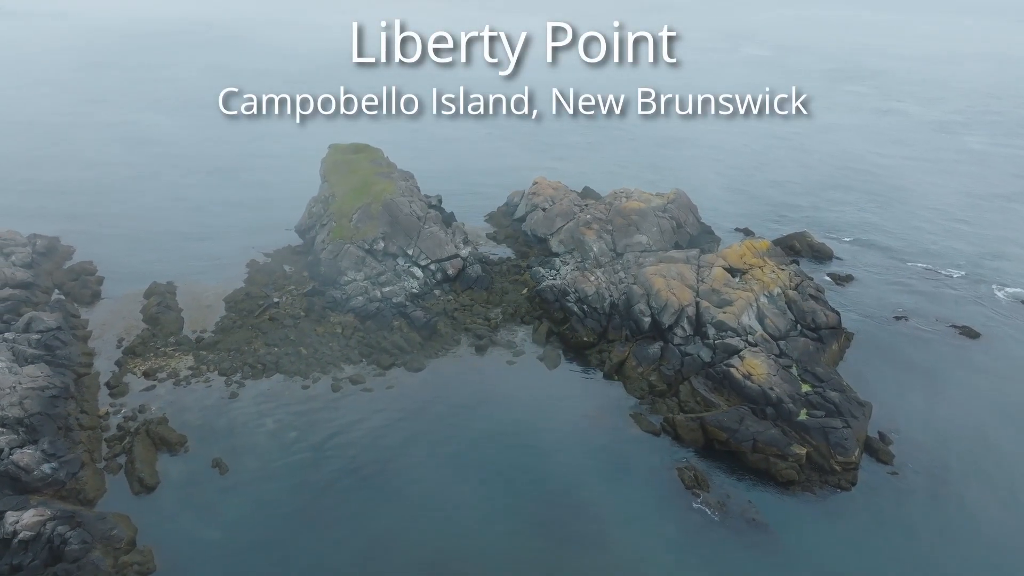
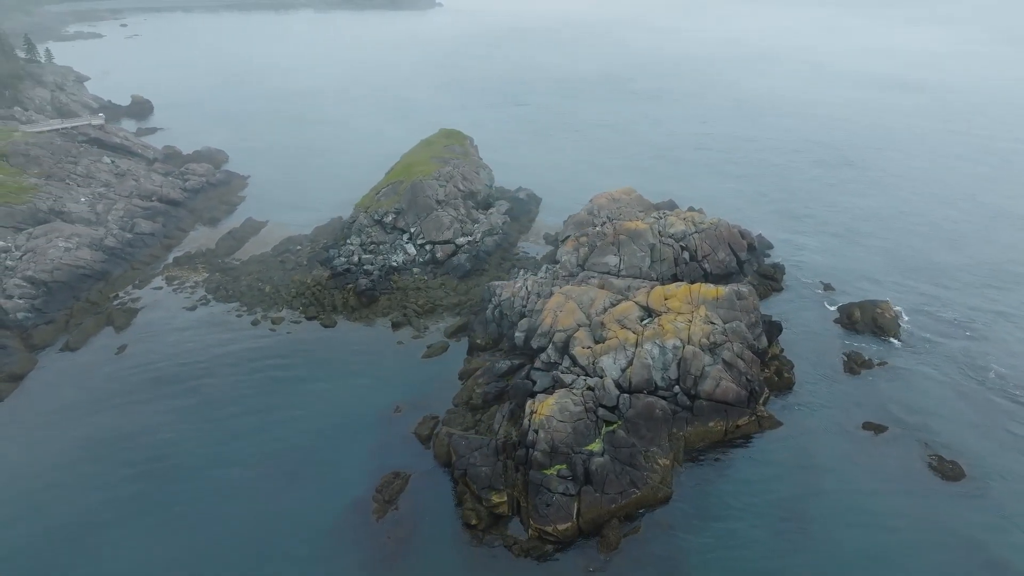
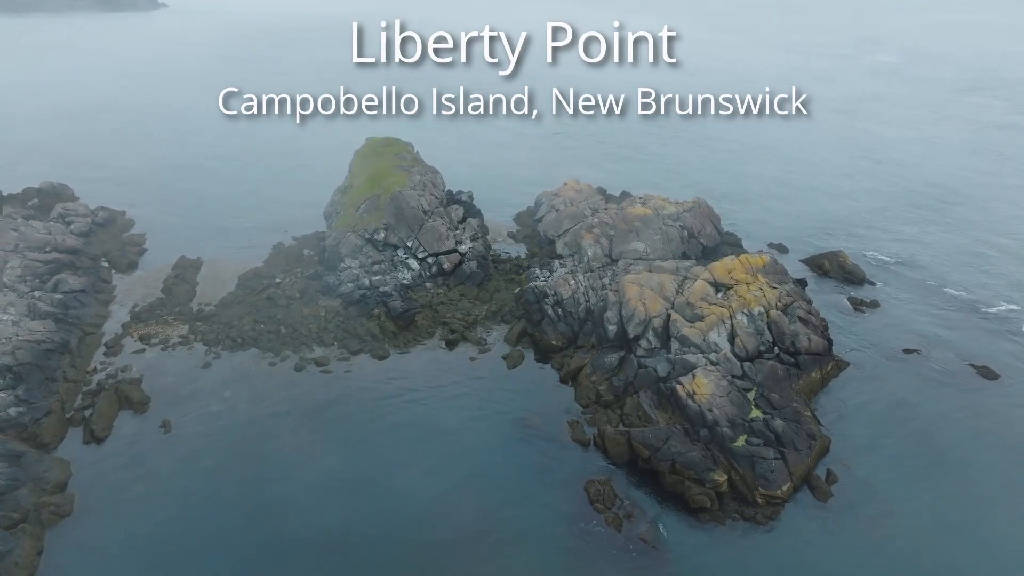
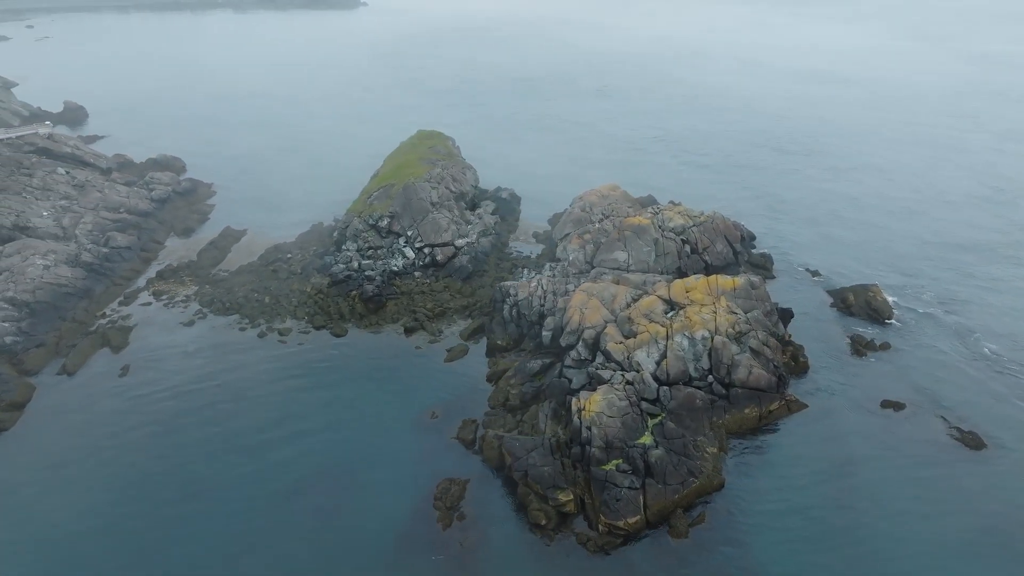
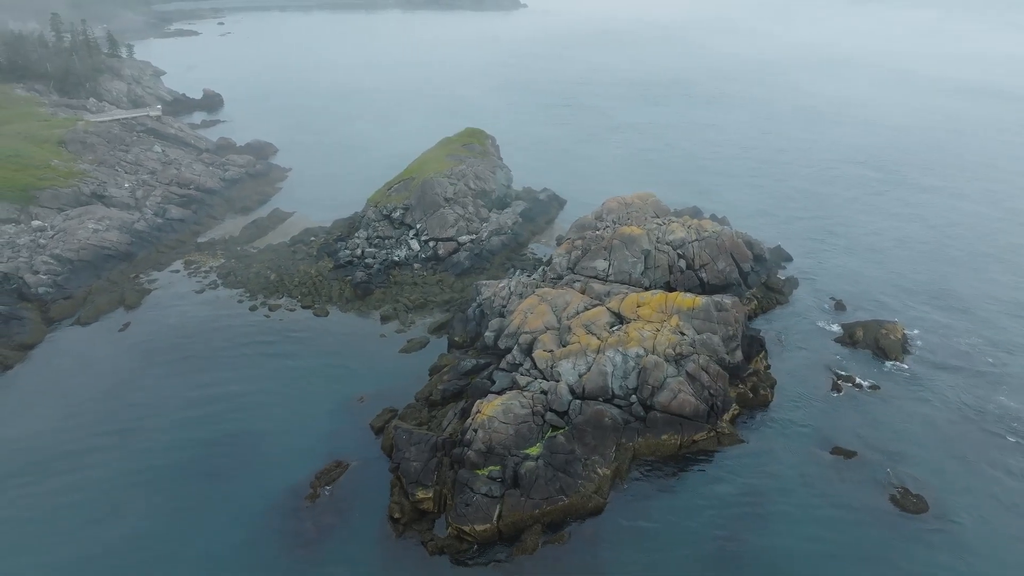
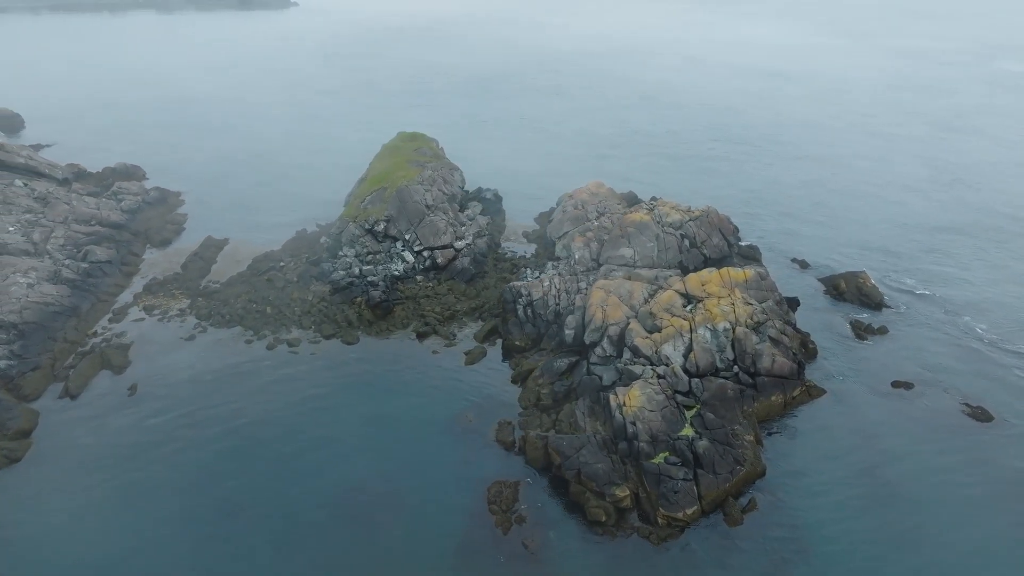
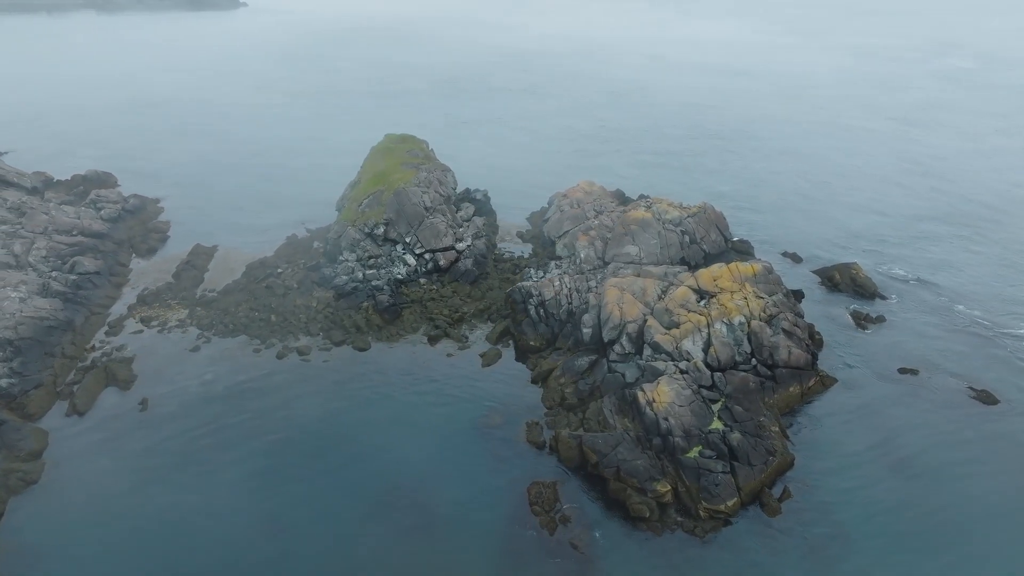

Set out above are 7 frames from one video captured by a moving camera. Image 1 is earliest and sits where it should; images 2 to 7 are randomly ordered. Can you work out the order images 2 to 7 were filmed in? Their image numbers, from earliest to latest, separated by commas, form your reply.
3, 7, 6, 4, 2, 5
